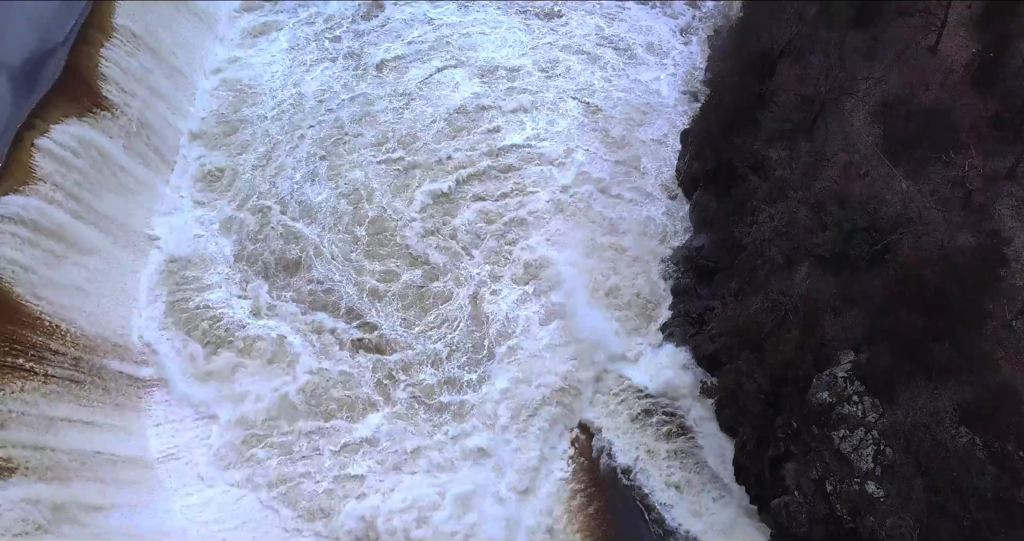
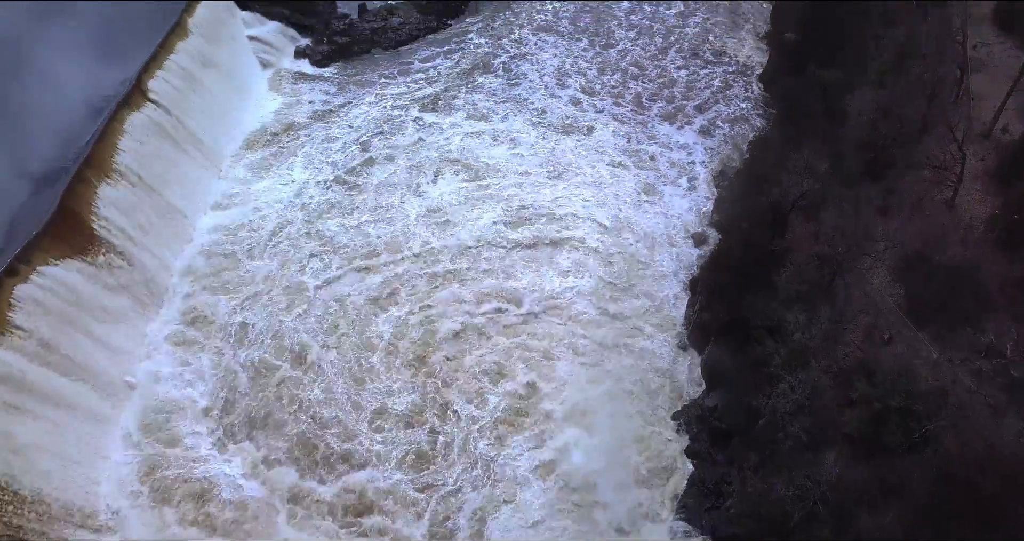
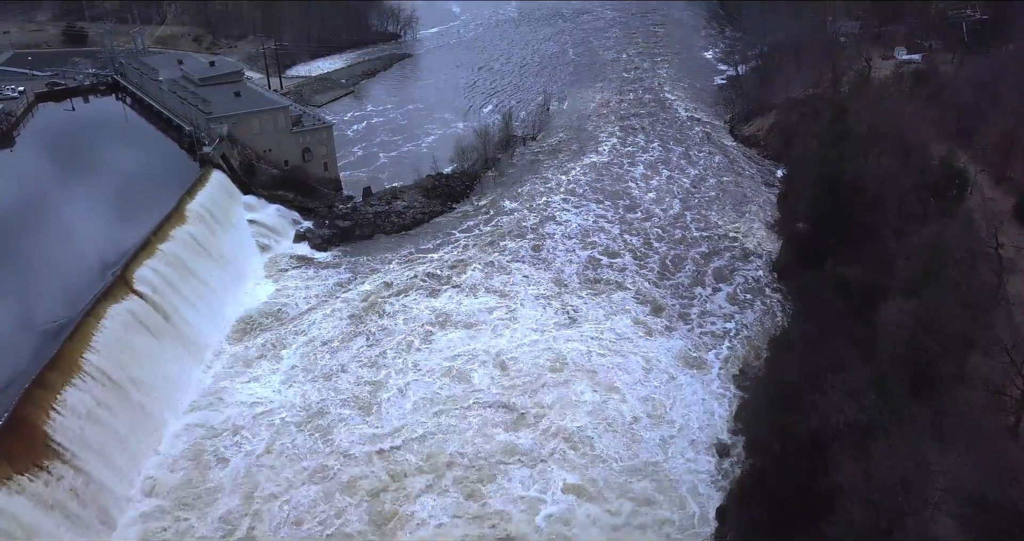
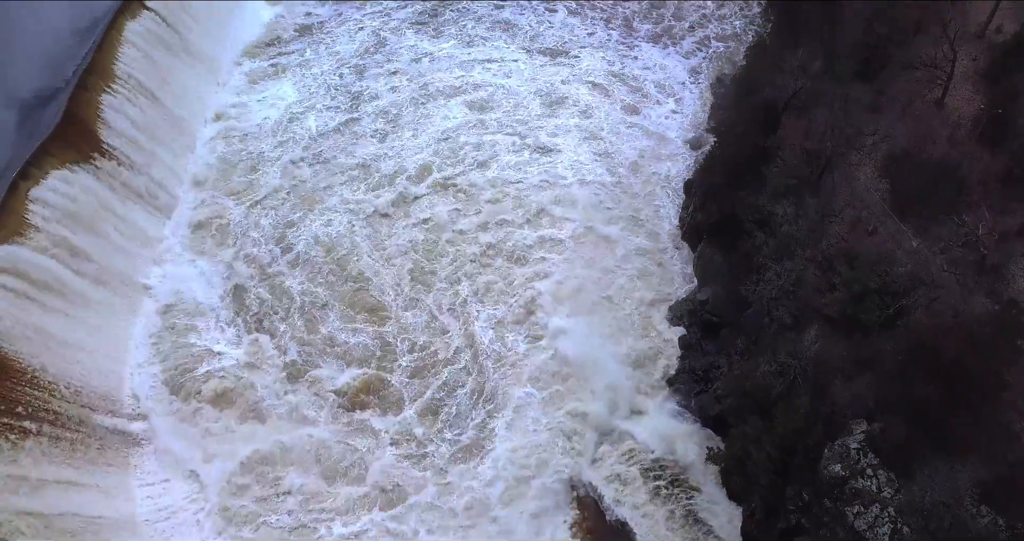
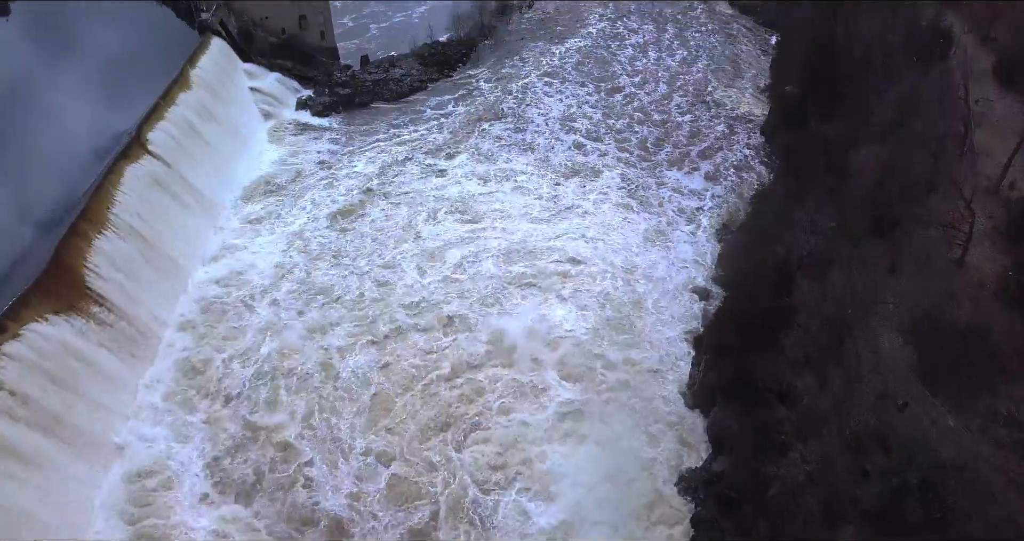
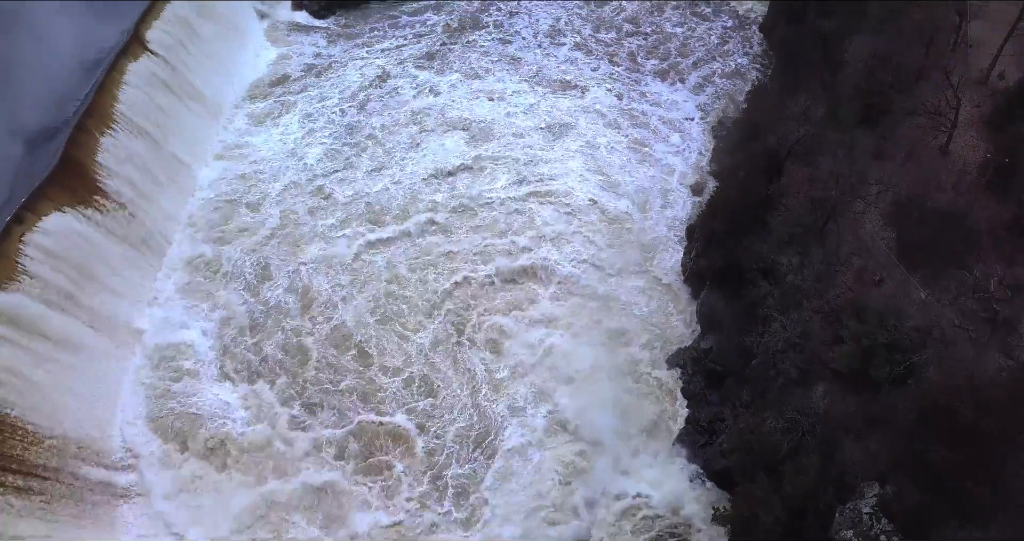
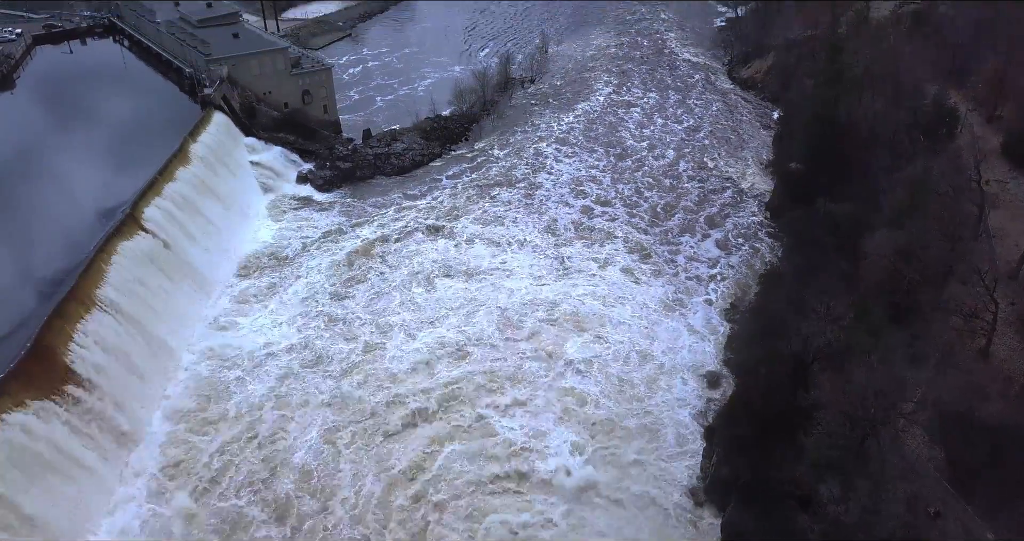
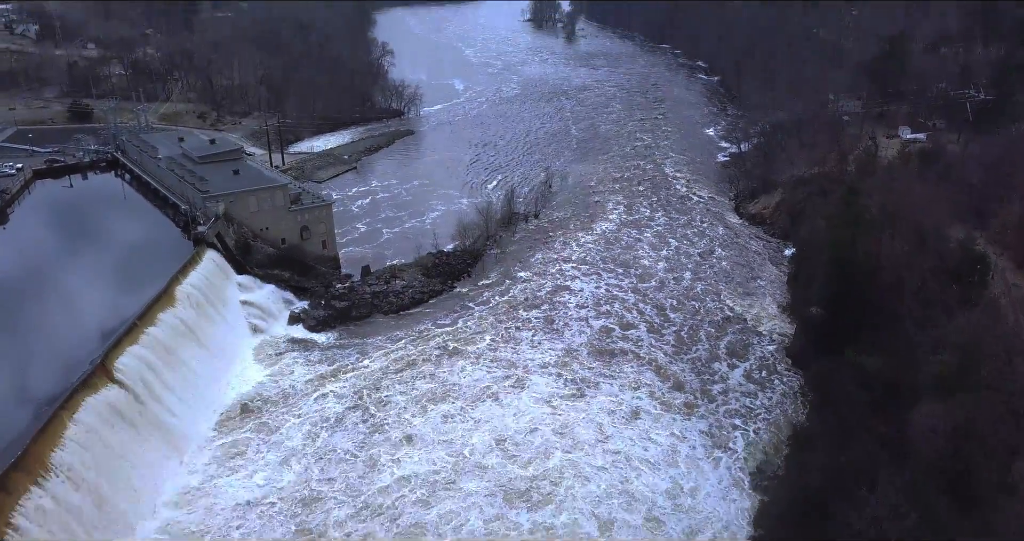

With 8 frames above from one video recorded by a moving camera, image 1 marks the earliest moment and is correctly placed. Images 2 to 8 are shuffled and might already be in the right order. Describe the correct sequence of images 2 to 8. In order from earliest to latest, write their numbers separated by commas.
4, 6, 2, 5, 7, 3, 8
